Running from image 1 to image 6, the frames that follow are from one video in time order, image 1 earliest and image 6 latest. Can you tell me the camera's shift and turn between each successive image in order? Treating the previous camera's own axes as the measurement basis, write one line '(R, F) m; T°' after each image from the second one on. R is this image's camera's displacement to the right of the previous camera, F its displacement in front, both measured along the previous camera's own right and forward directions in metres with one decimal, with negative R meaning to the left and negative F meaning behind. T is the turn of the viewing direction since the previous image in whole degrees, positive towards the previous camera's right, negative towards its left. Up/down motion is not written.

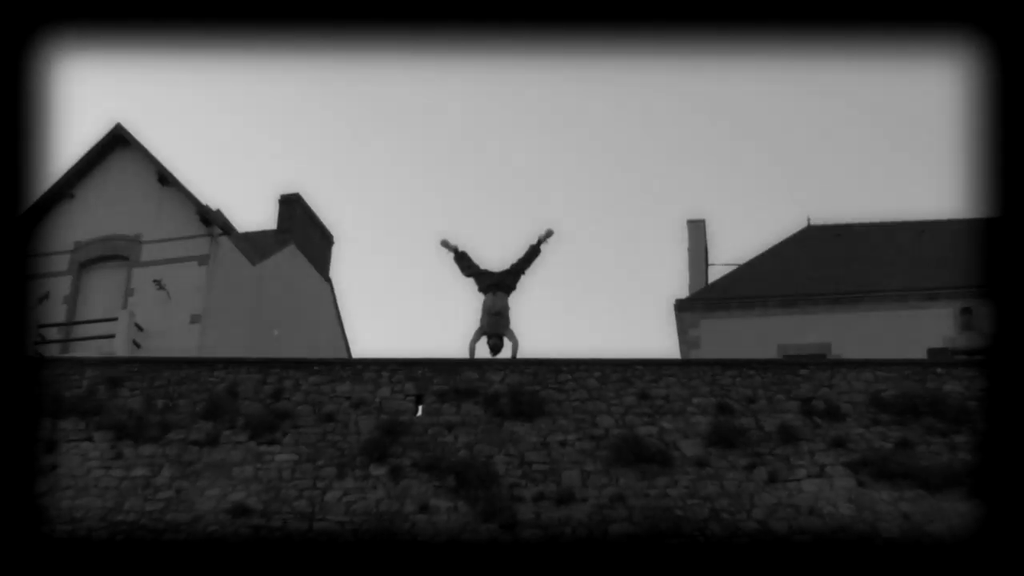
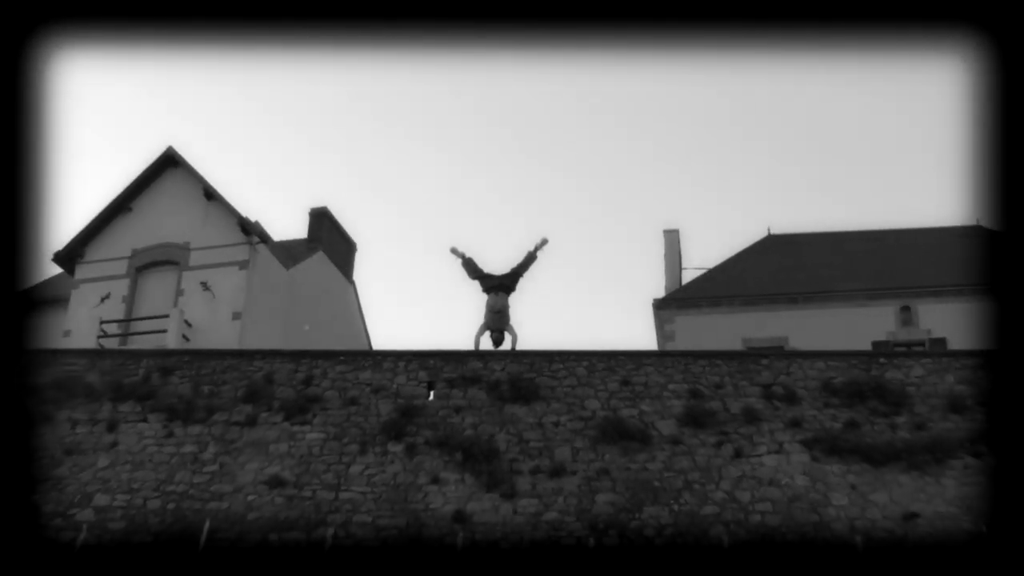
(+0.2, -2.0) m; -1°
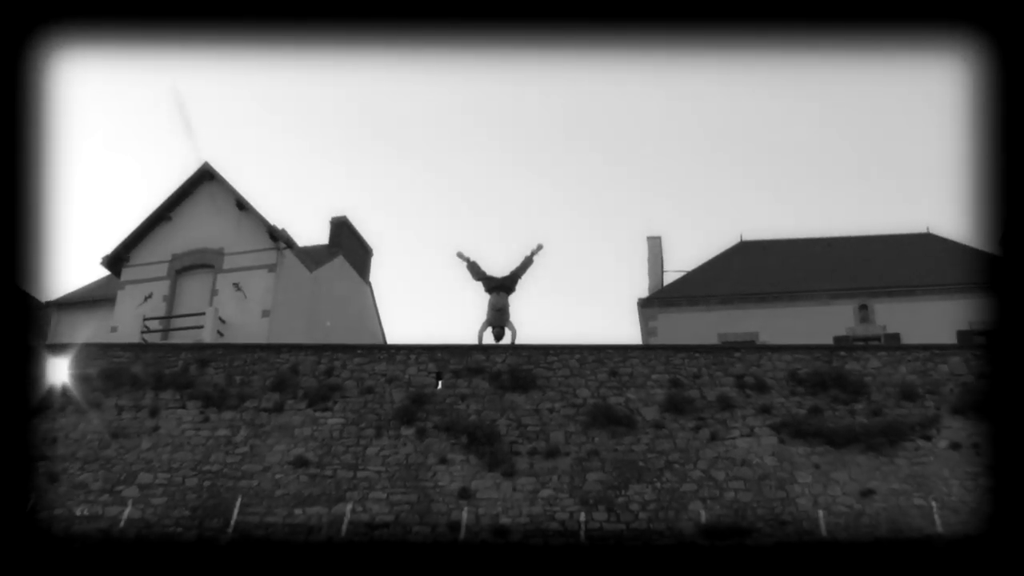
(+0.1, -1.8) m; 0°
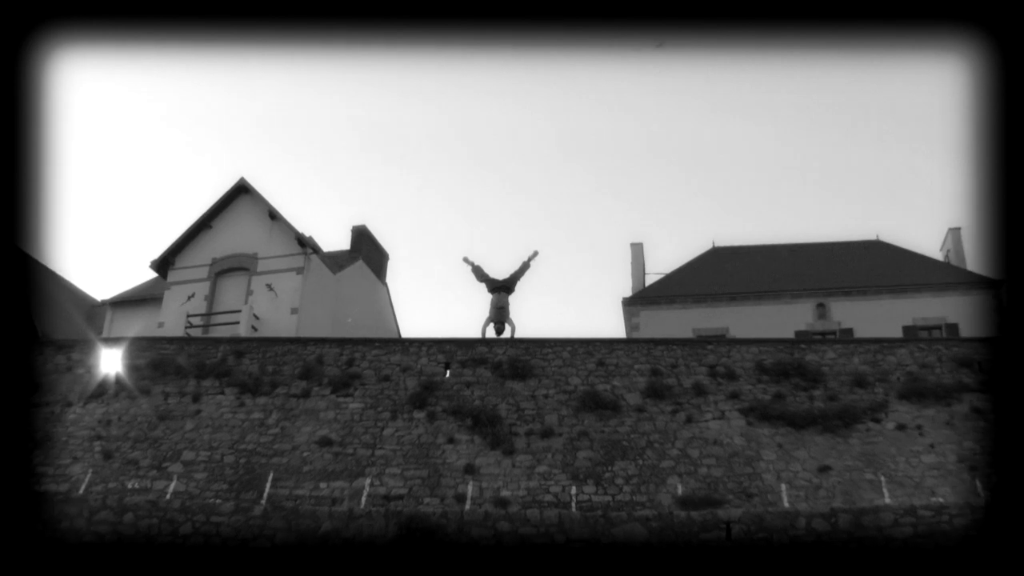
(+0.2, -2.3) m; -1°
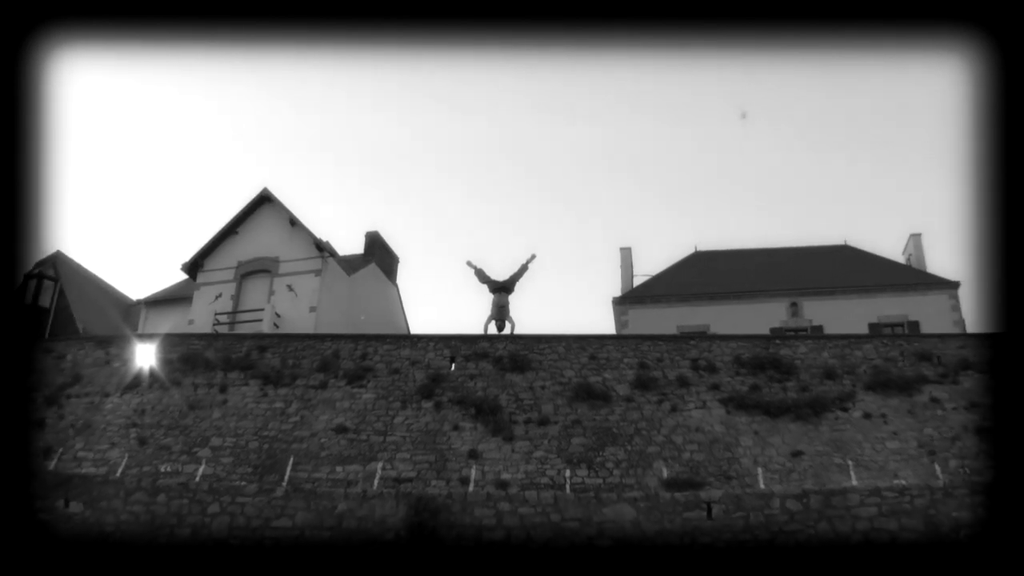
(+0.2, -1.8) m; 0°
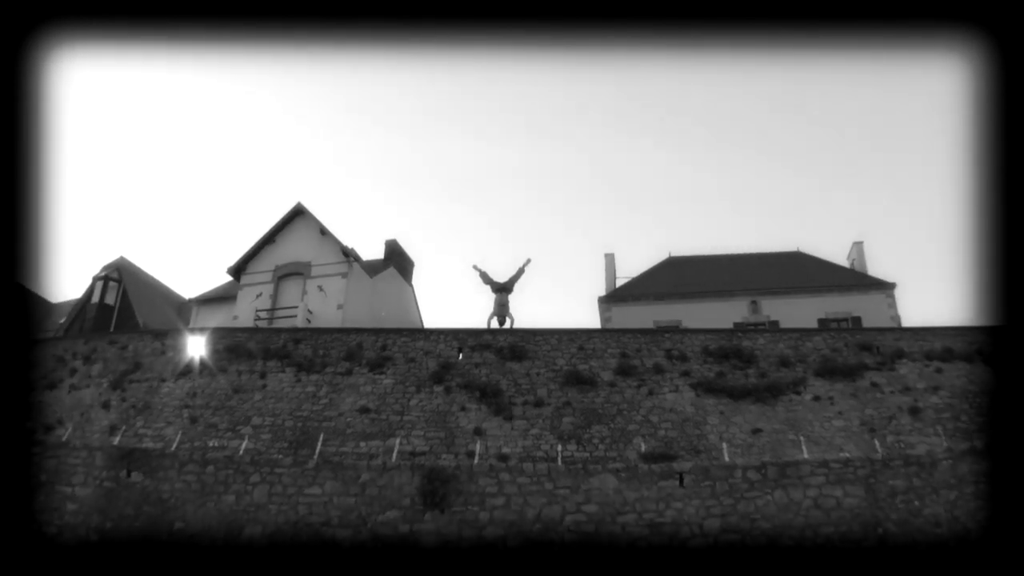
(+0.3, -3.4) m; -1°
